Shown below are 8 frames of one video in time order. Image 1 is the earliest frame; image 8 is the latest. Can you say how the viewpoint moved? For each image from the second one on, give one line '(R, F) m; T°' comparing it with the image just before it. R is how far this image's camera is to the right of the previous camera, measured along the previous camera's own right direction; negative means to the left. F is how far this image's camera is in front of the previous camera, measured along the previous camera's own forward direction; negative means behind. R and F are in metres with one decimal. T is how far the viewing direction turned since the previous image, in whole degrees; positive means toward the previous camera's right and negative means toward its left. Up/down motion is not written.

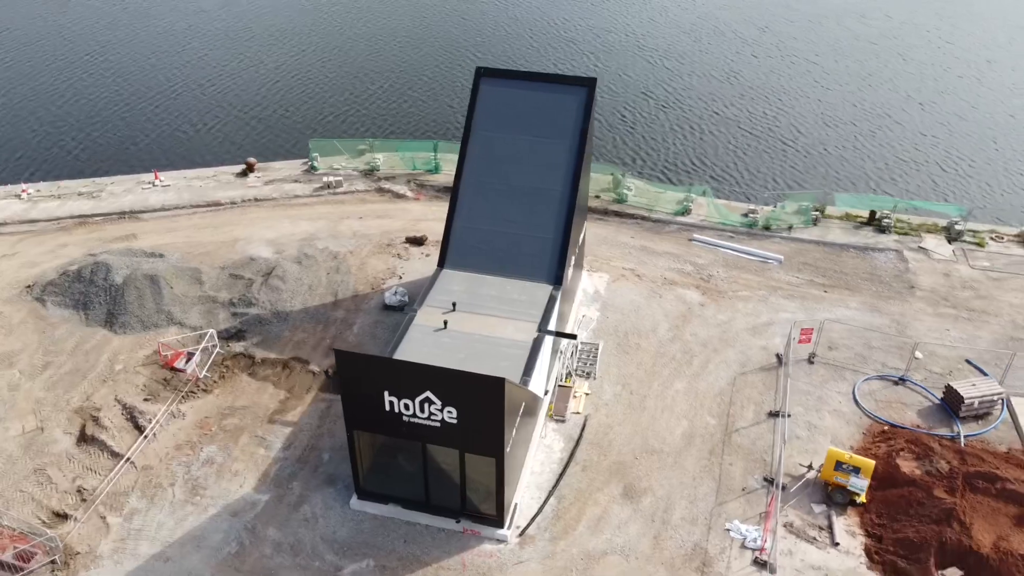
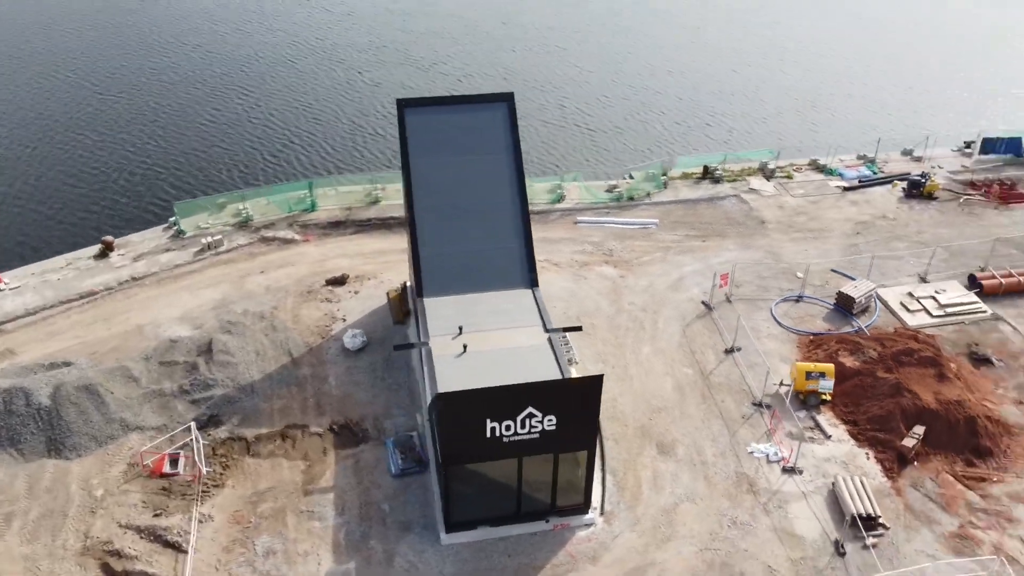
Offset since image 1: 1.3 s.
(-6.4, 0.0) m; +20°
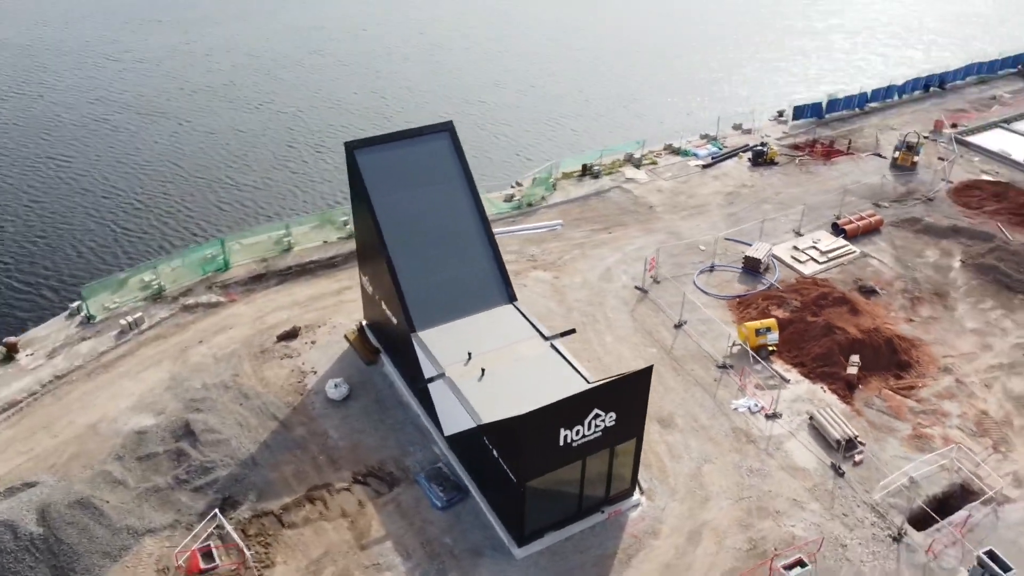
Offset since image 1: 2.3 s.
(-5.2, -0.2) m; +15°
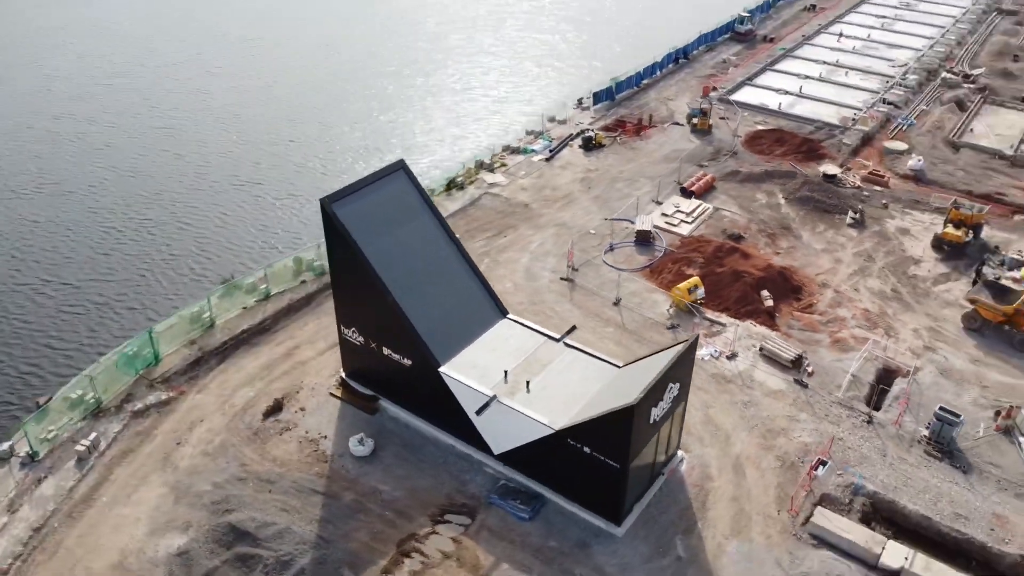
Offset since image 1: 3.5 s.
(-7.5, +0.1) m; +20°
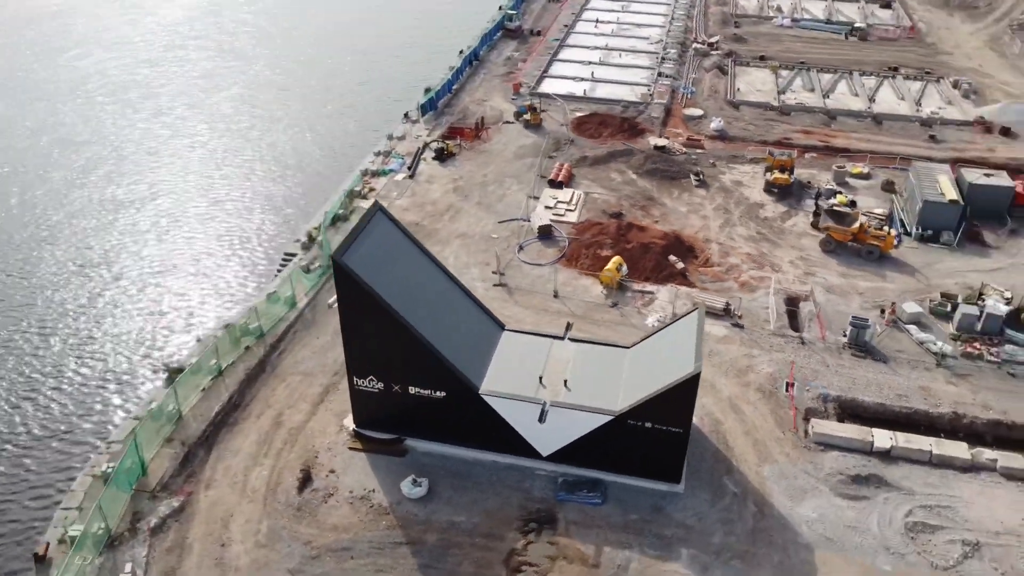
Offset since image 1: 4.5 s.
(-7.5, +0.1) m; +19°
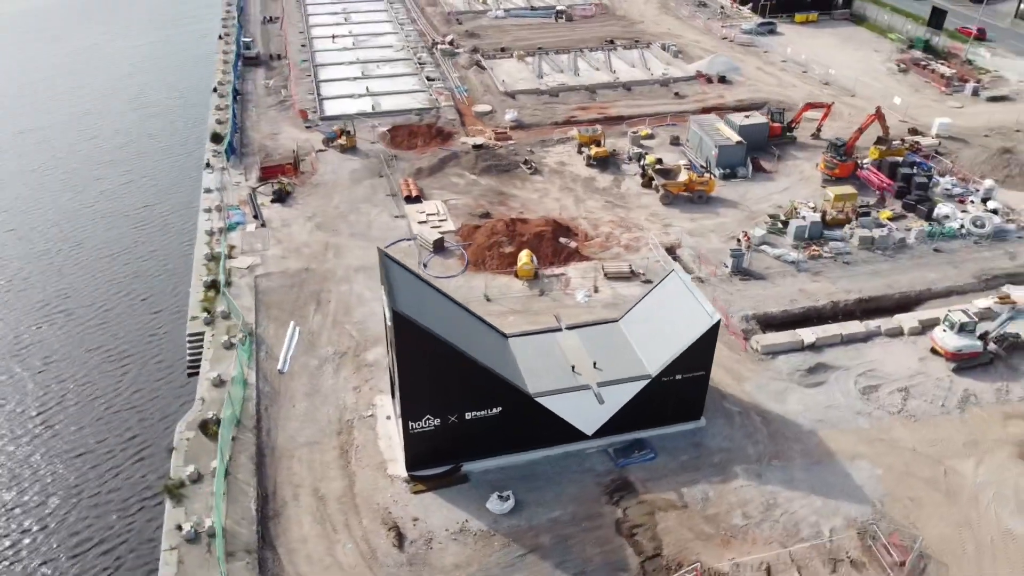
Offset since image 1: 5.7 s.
(-9.5, +0.4) m; +23°
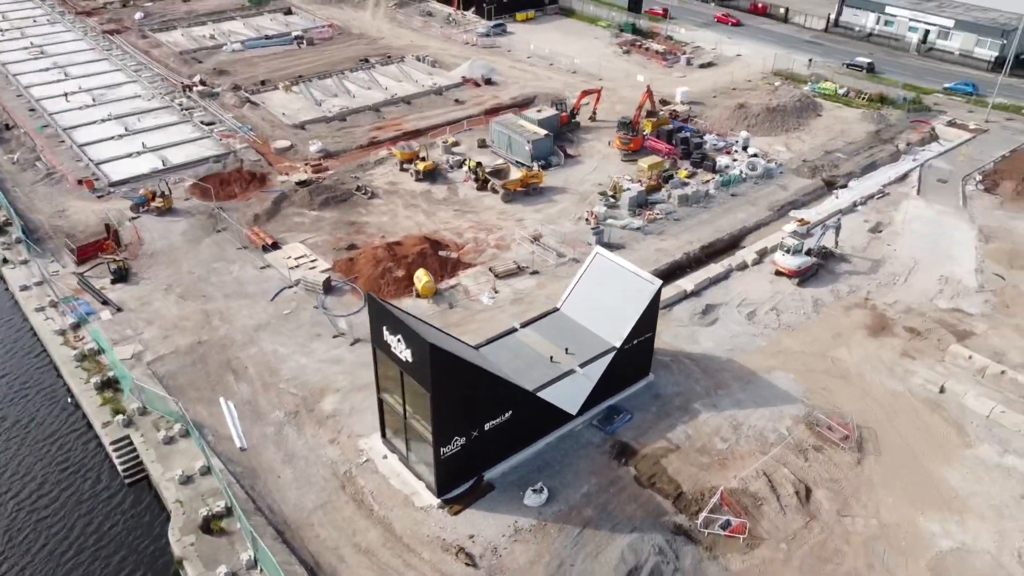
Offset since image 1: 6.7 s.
(-8.2, -0.1) m; +21°
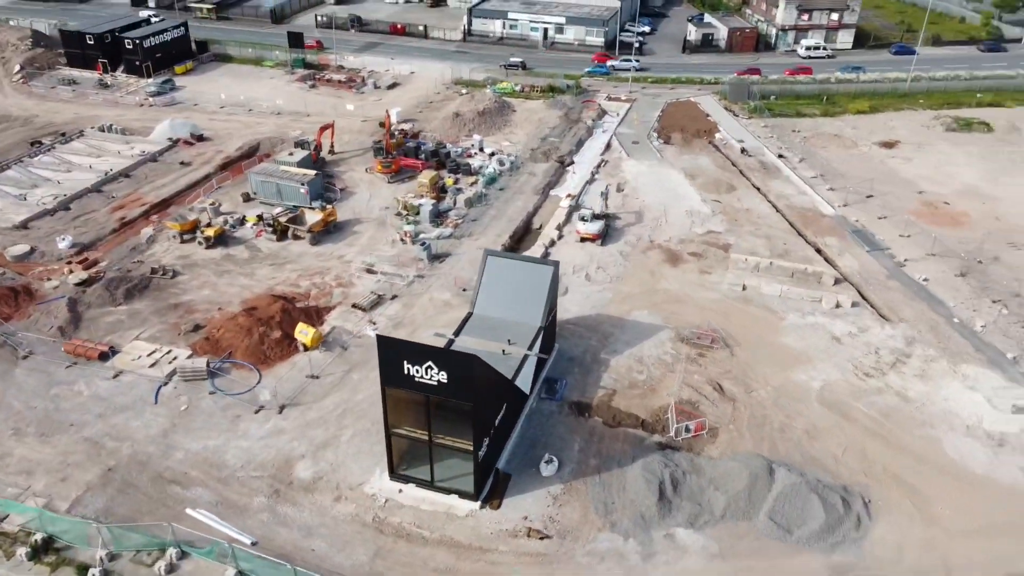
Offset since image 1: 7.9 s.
(-11.2, -0.2) m; +27°
